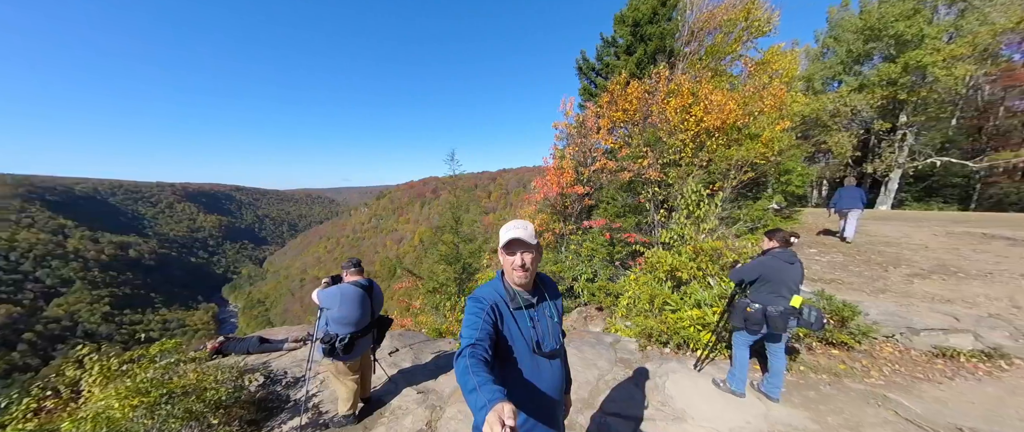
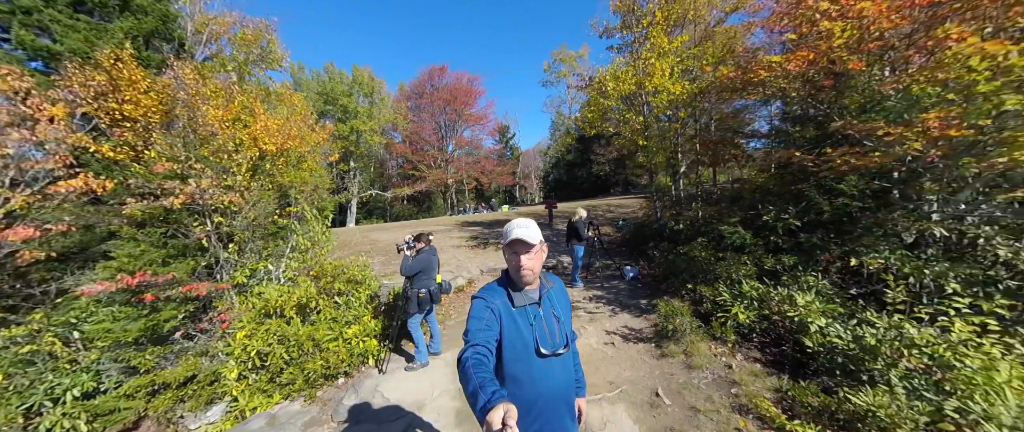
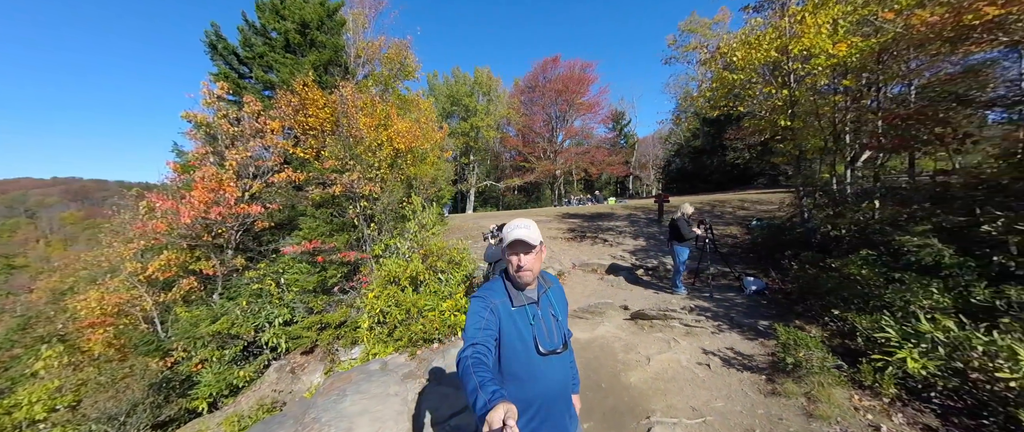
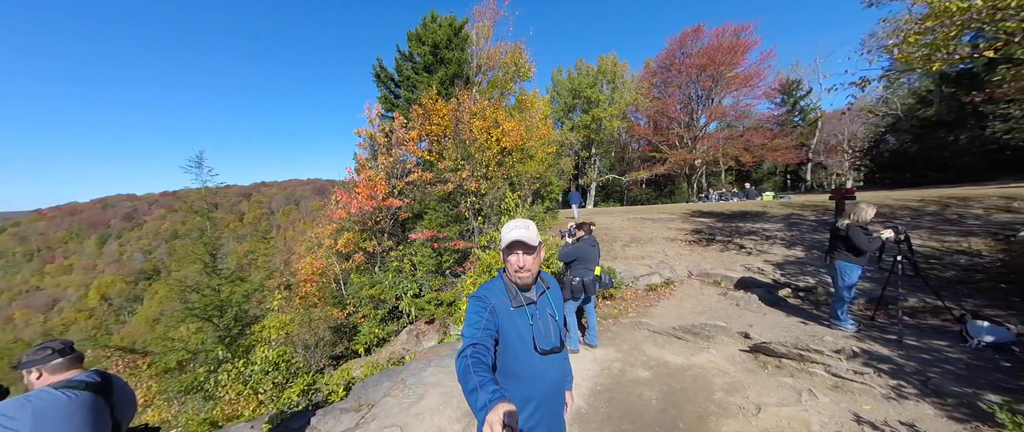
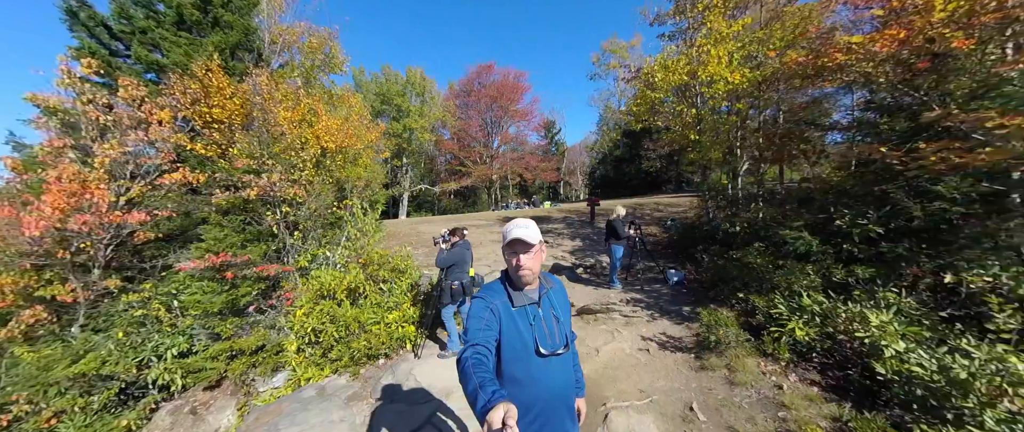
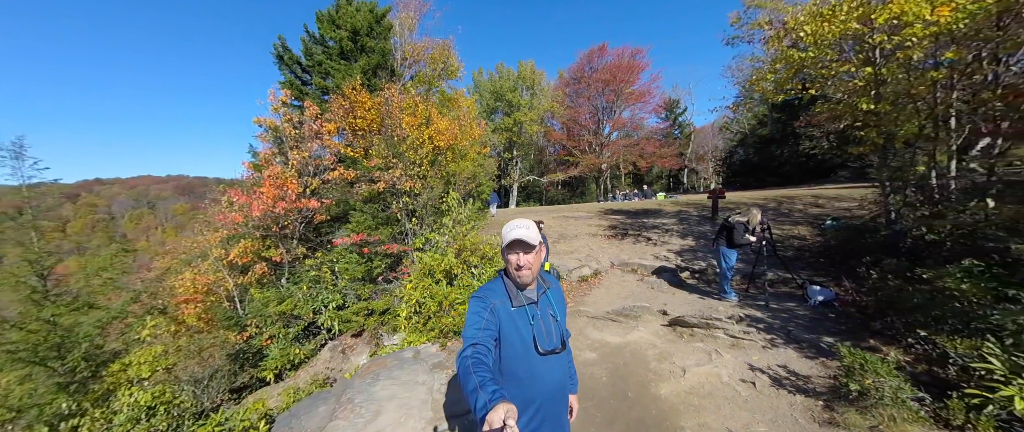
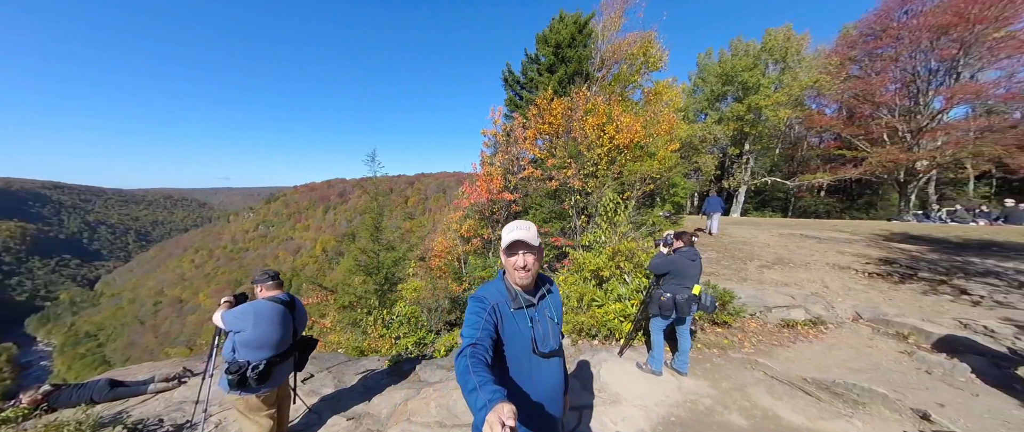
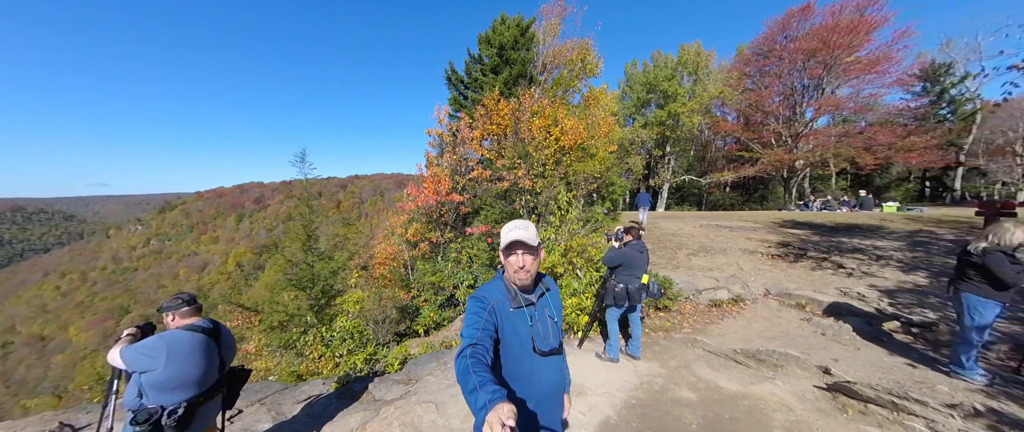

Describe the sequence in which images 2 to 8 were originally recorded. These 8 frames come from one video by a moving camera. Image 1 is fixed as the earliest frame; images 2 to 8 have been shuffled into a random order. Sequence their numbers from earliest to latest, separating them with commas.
7, 8, 4, 6, 3, 5, 2
